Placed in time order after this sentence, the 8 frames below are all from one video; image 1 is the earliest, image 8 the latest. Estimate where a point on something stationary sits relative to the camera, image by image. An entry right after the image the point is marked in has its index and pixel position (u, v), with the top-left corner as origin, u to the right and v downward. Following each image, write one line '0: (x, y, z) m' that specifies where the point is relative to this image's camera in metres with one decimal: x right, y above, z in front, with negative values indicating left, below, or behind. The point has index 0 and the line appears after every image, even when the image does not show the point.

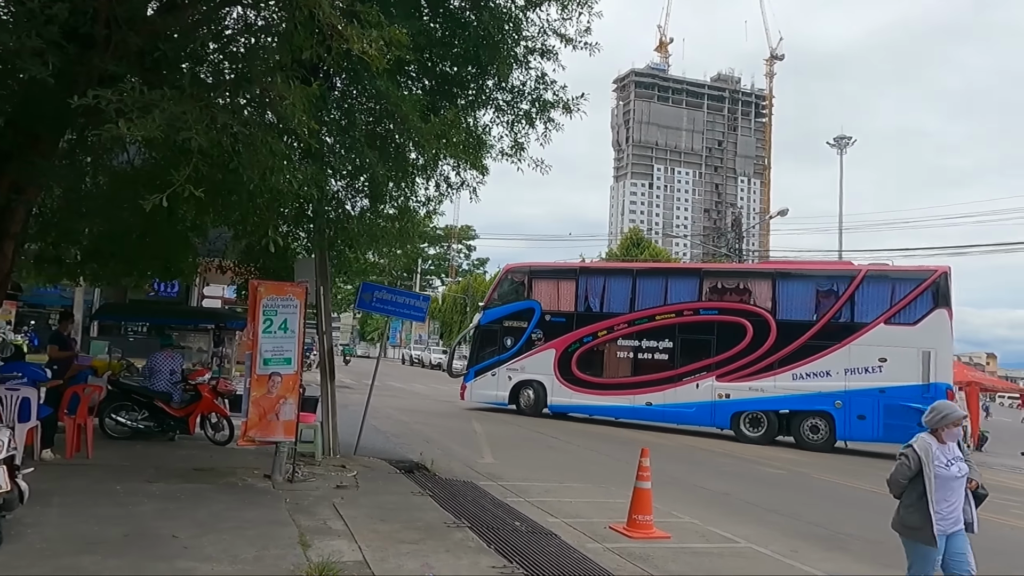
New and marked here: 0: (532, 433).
0: (+0.5, -3.3, +17.4) m
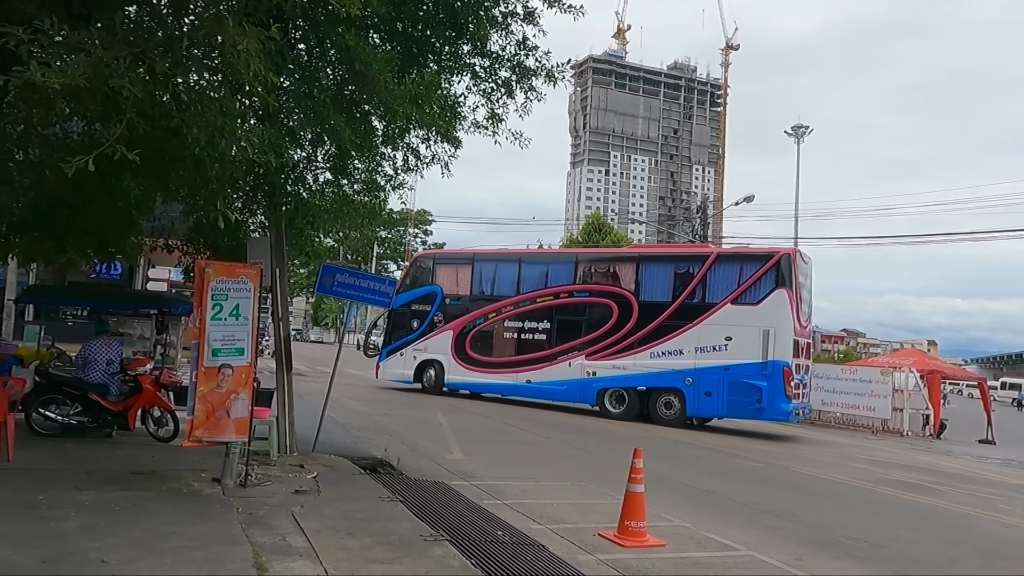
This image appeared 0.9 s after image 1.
0: (-0.3, -2.9, +16.7) m
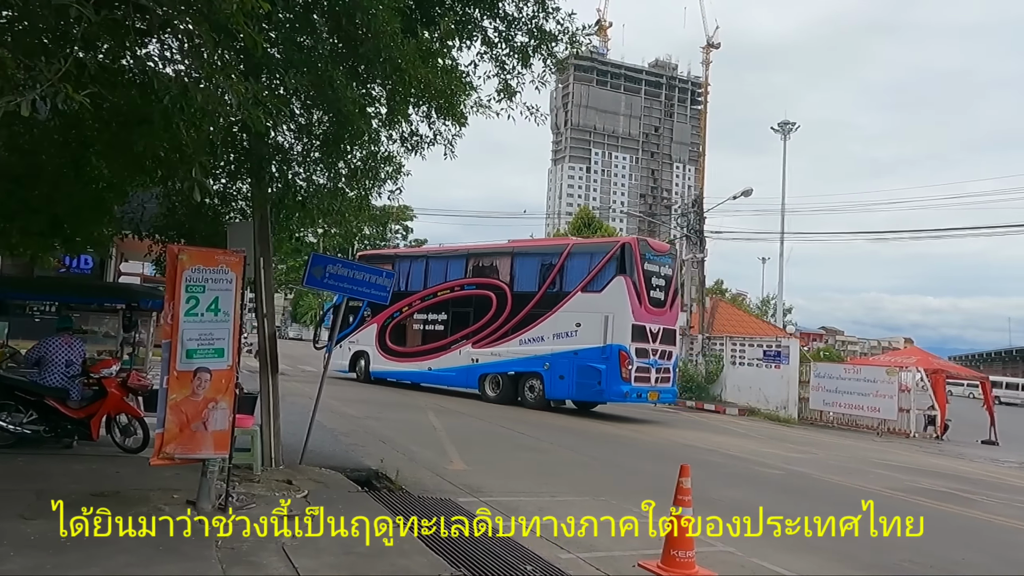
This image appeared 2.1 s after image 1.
0: (-0.3, -2.8, +15.7) m
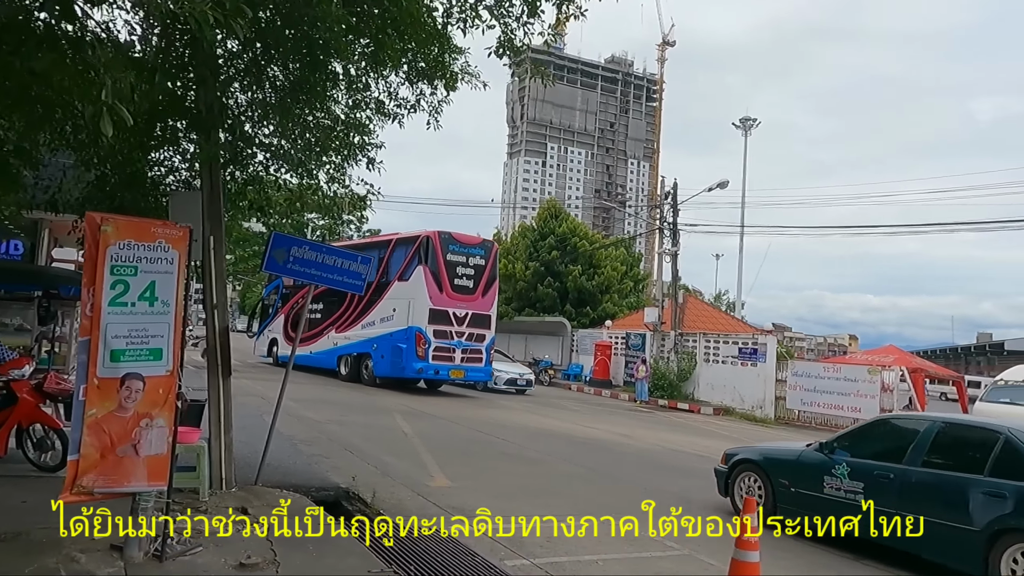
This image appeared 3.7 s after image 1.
0: (-0.8, -2.7, +14.3) m
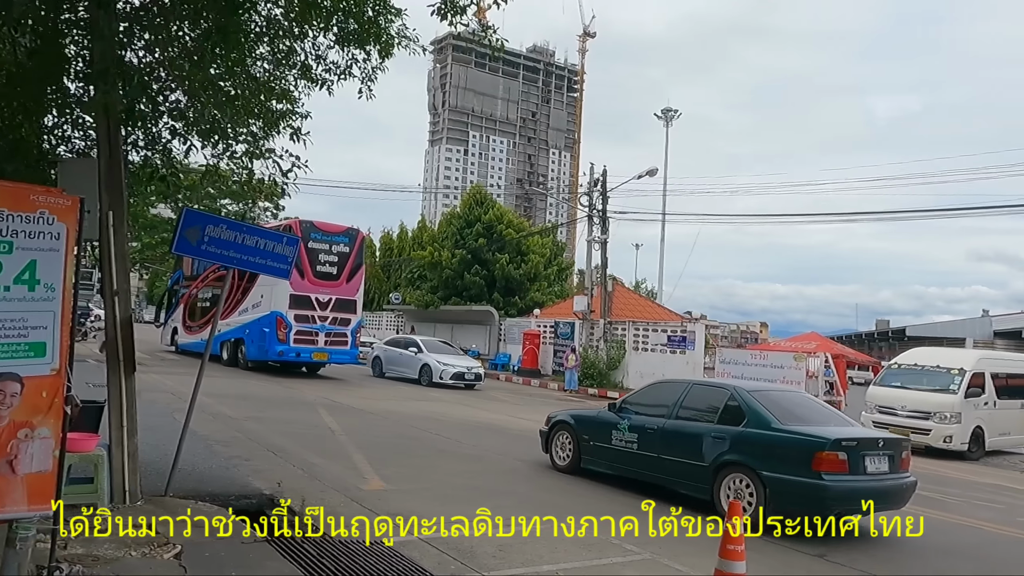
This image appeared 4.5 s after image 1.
0: (-2.0, -2.4, +13.6) m
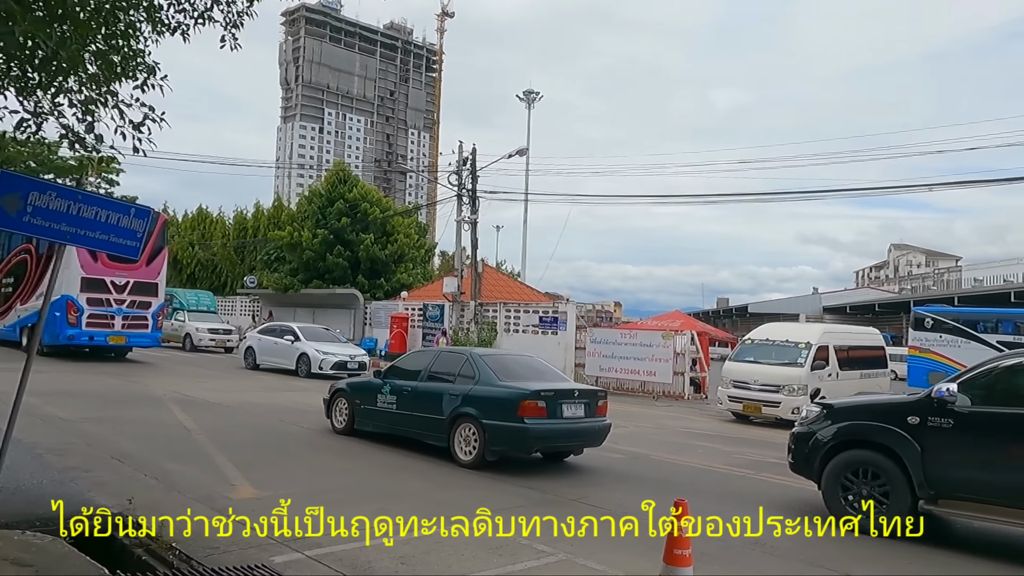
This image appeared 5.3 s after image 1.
0: (-4.0, -2.1, +12.4) m
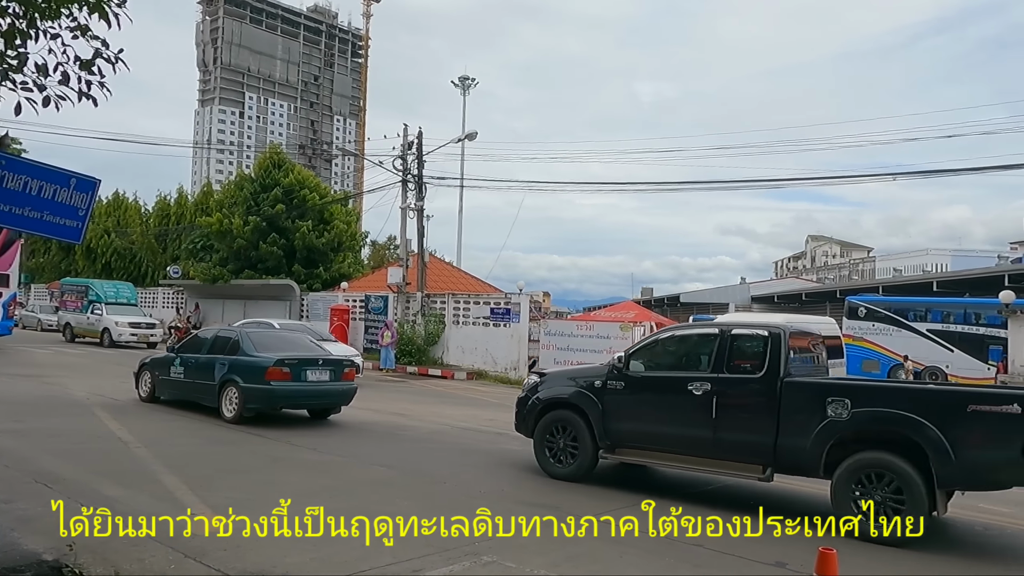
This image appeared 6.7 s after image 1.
0: (-4.3, -2.0, +11.0) m
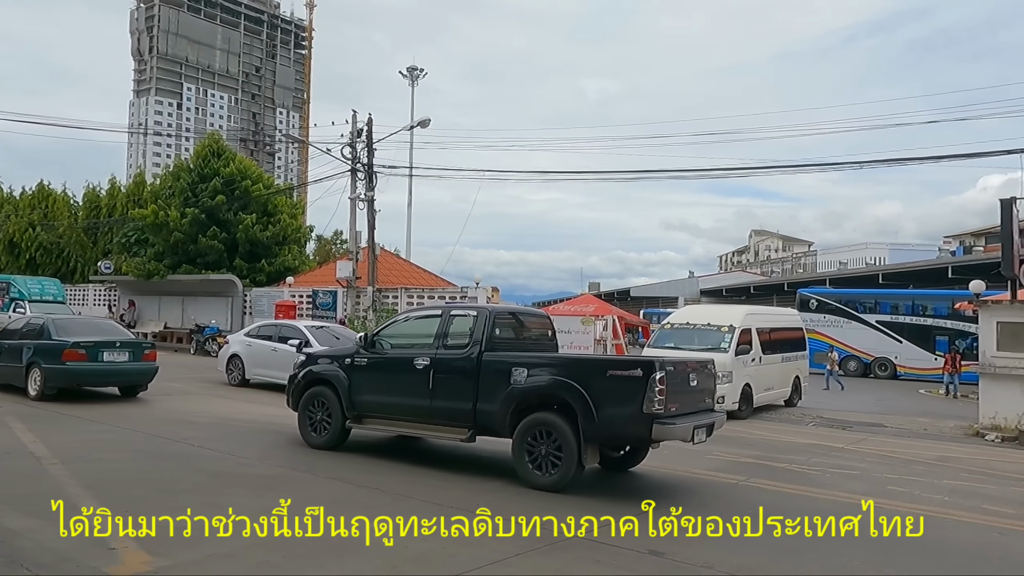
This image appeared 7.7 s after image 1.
0: (-4.7, -1.9, +9.9) m
